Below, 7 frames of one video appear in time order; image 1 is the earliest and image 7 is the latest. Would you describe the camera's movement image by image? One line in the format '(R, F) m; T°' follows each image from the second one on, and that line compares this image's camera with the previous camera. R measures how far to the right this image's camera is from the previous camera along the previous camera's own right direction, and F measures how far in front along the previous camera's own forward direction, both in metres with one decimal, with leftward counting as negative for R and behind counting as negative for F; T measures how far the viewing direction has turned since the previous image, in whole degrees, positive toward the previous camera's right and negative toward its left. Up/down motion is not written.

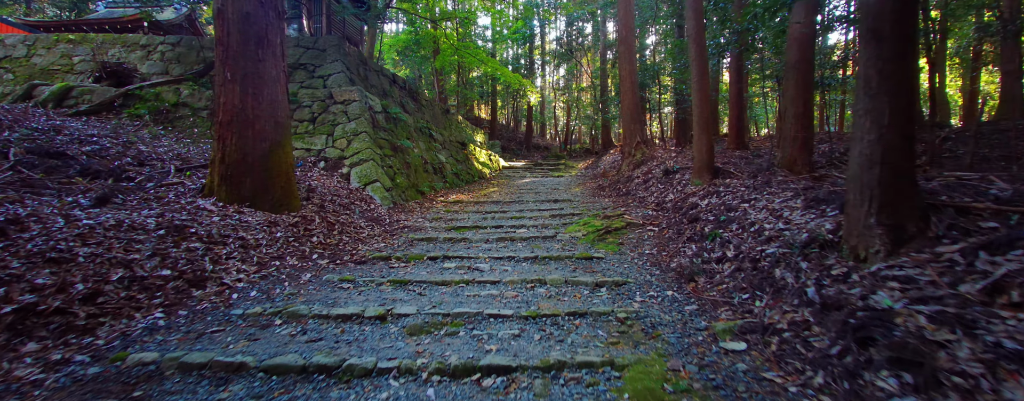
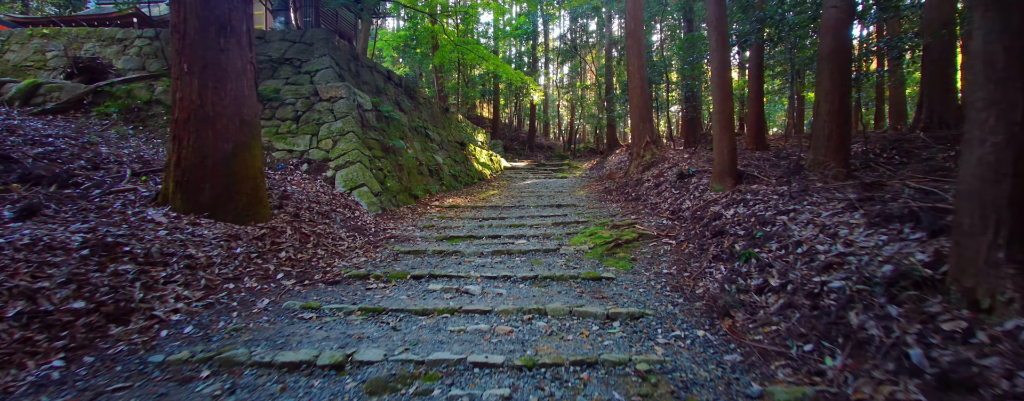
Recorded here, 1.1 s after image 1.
(+0.1, +0.7) m; -1°
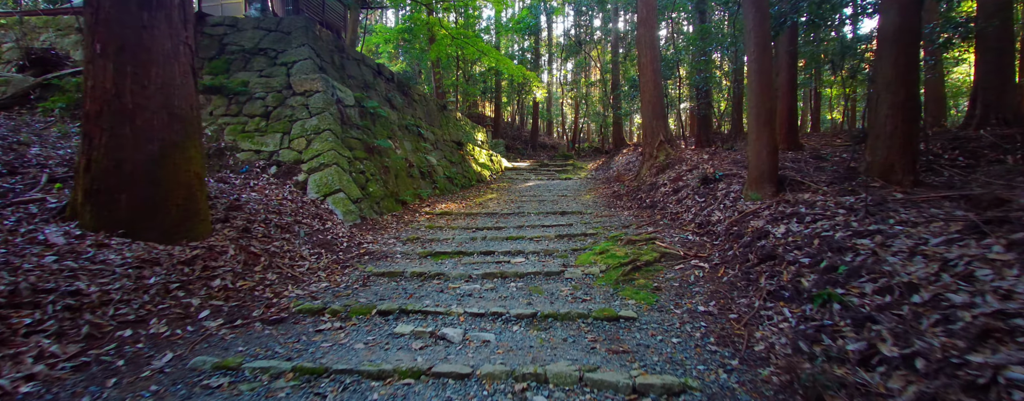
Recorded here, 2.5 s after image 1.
(+0.1, +0.9) m; -1°
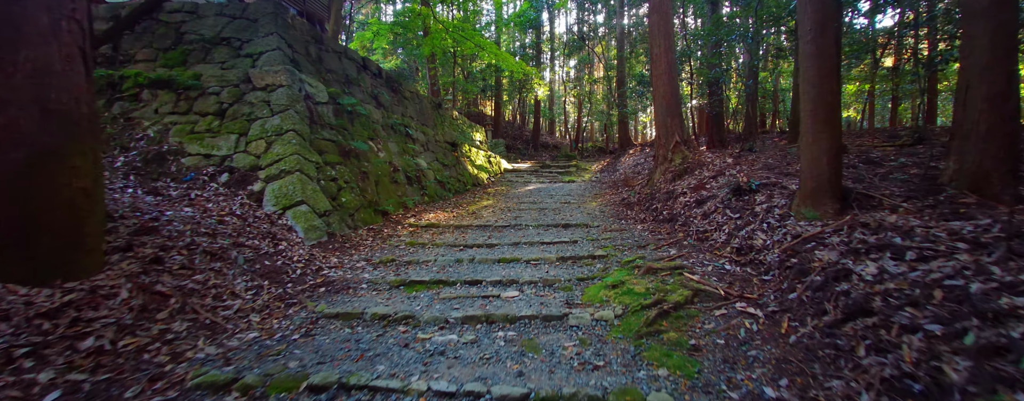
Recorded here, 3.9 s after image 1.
(+0.1, +1.0) m; 0°
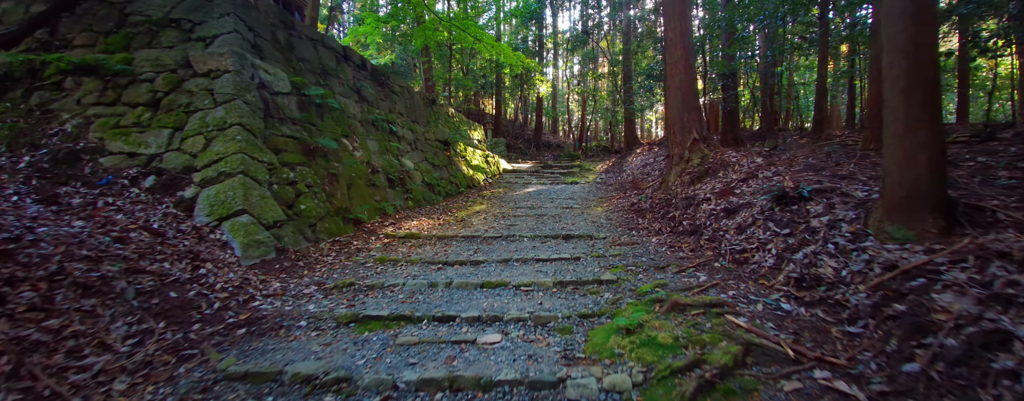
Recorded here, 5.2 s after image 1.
(+0.2, +1.0) m; -1°
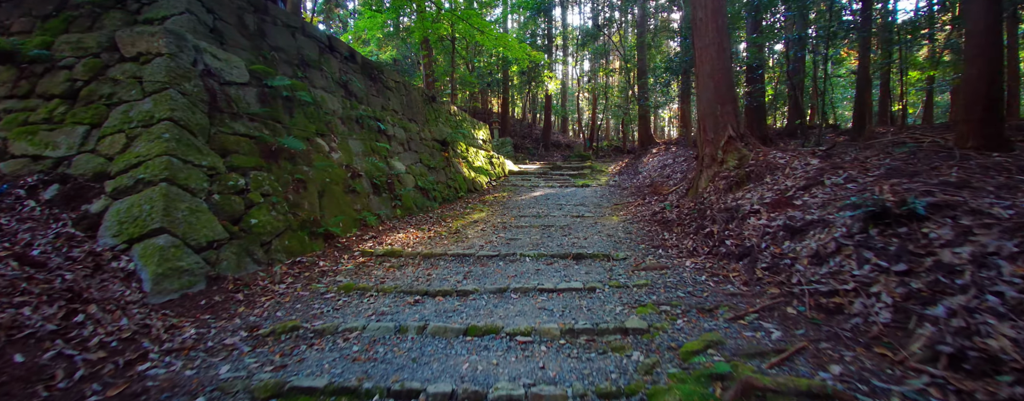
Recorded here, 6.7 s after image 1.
(+0.1, +1.0) m; -1°
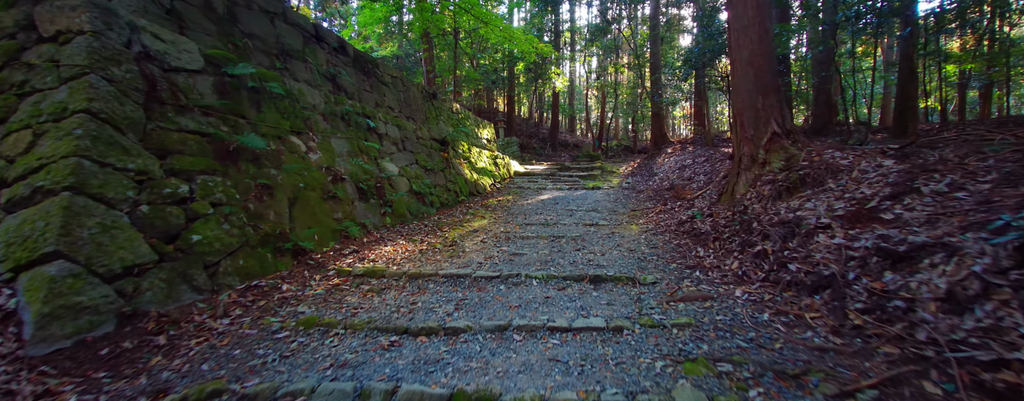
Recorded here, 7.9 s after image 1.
(0.0, +0.8) m; -1°
